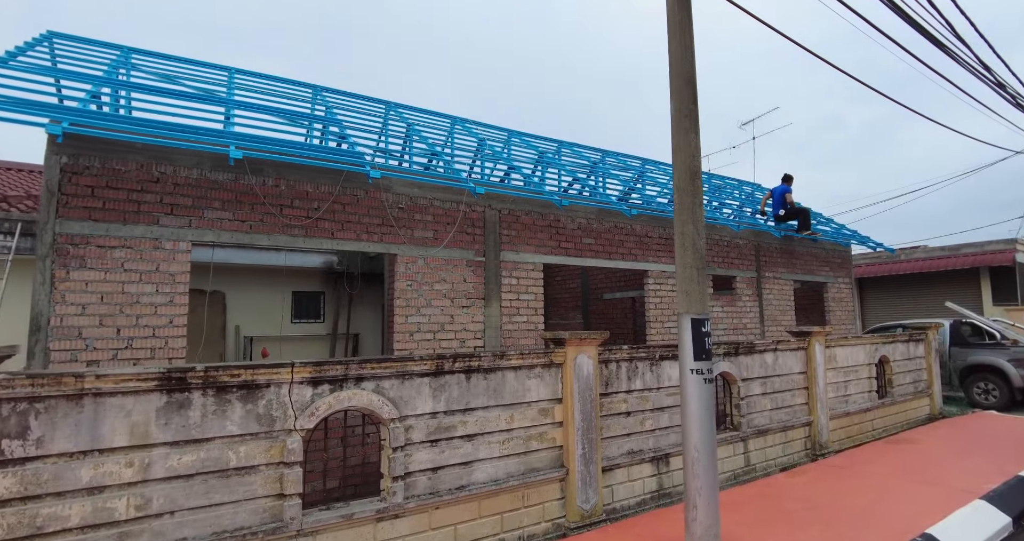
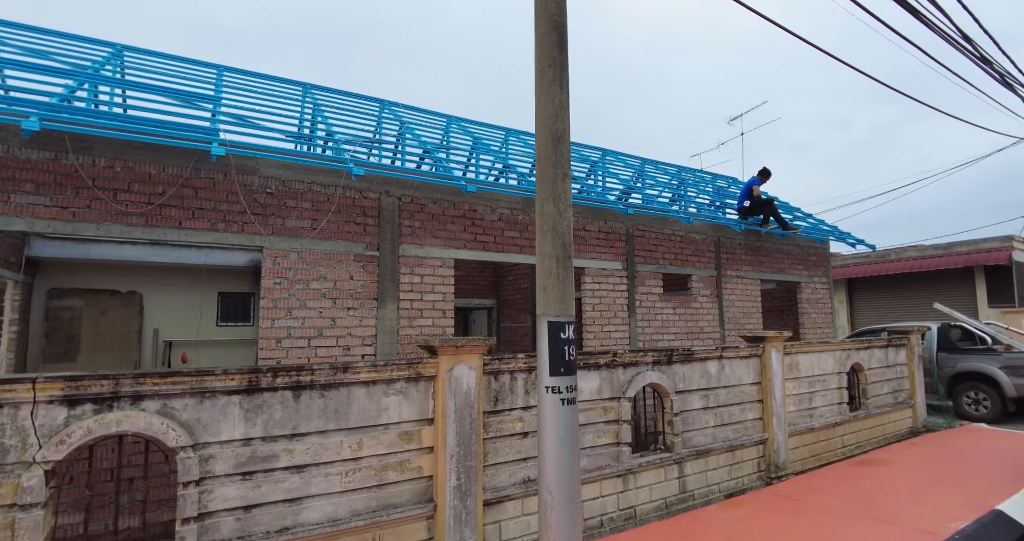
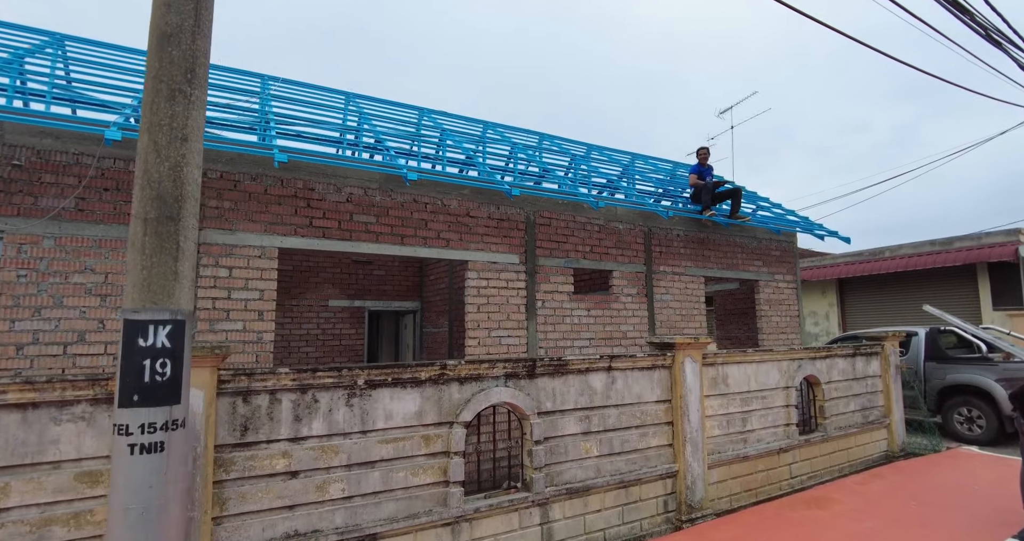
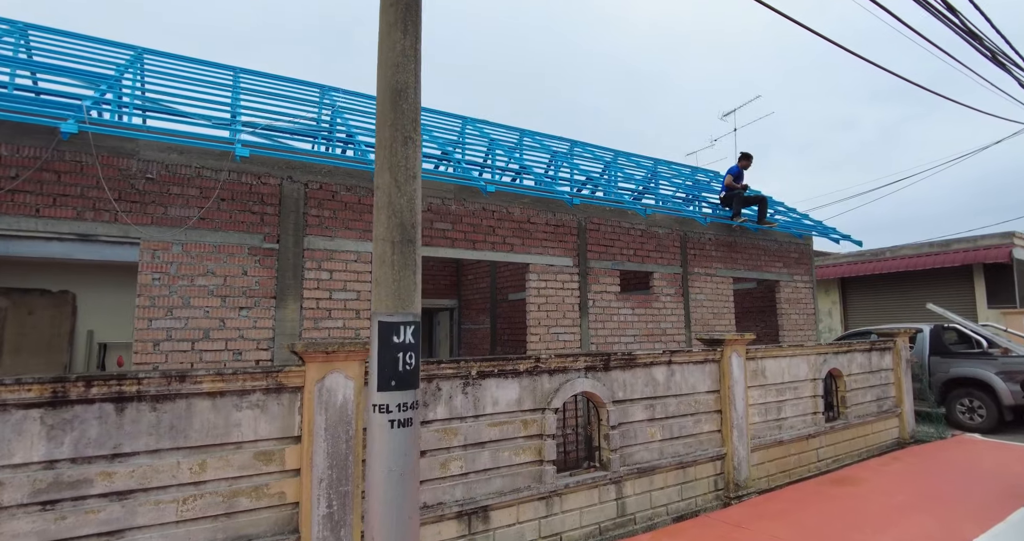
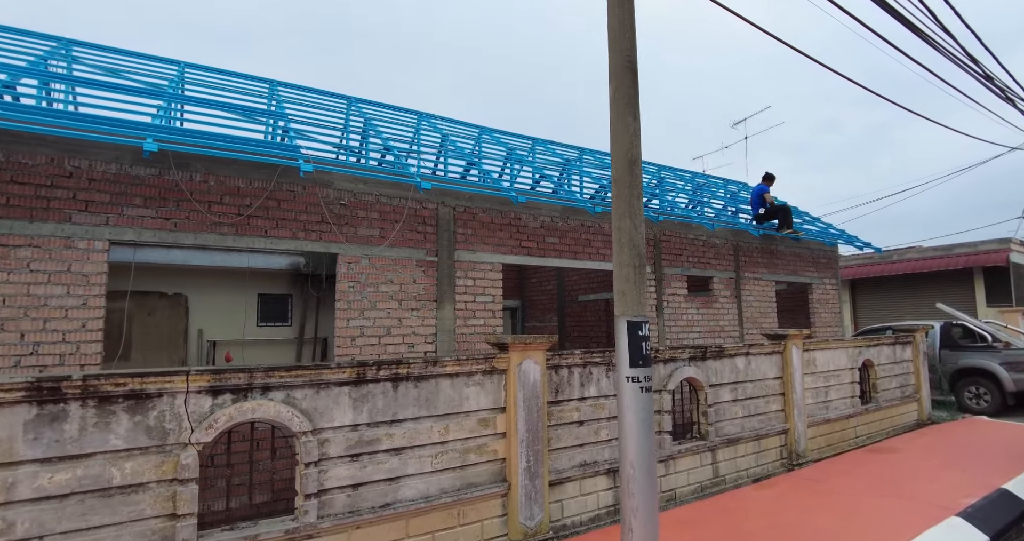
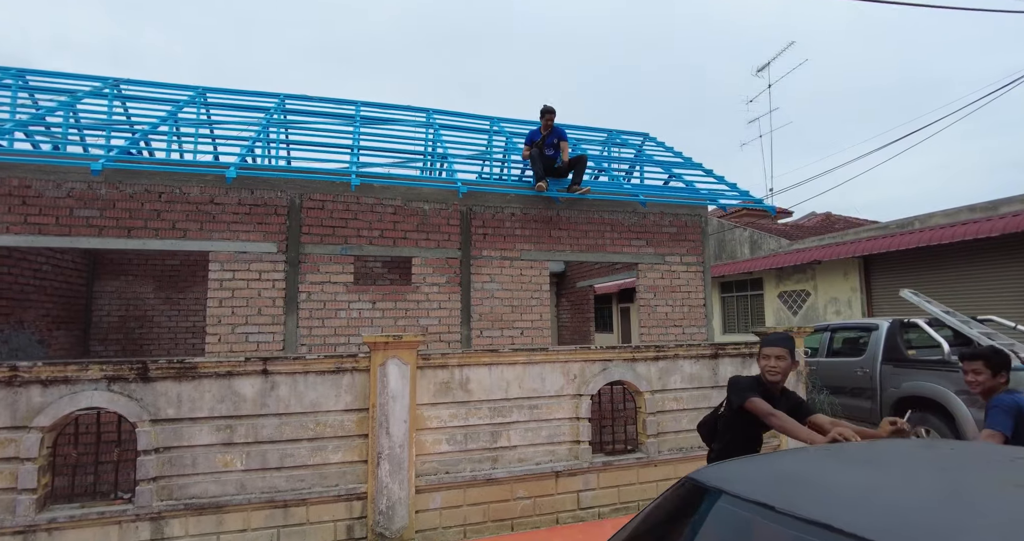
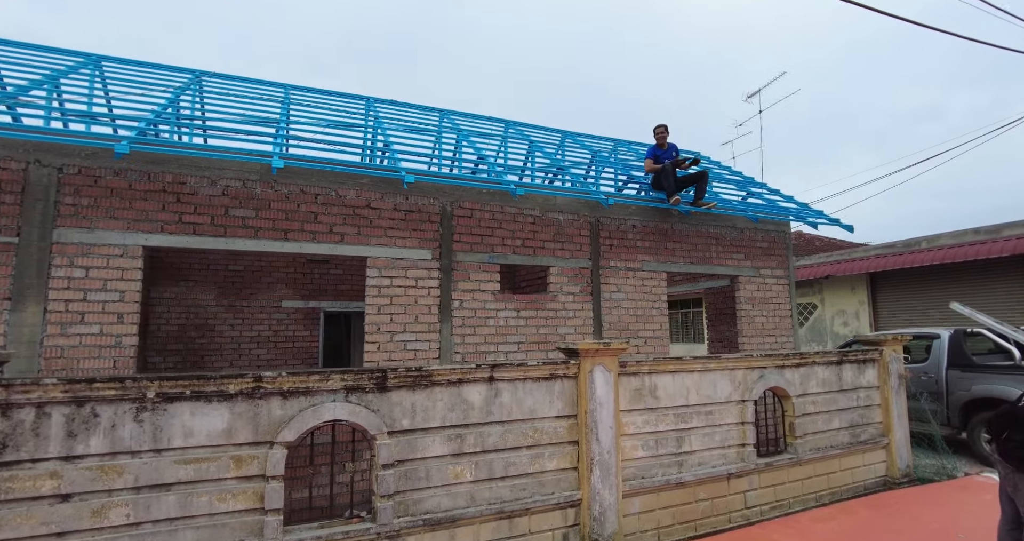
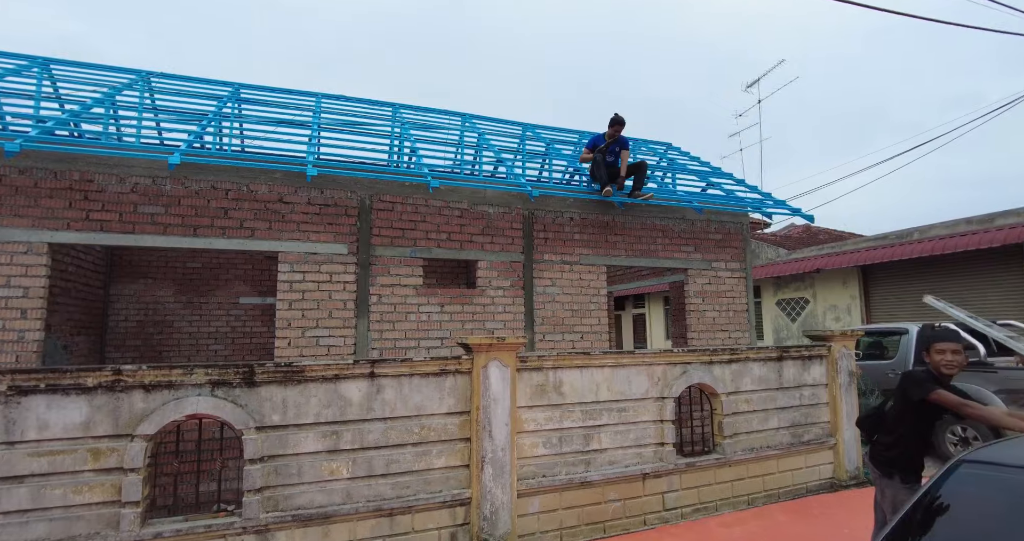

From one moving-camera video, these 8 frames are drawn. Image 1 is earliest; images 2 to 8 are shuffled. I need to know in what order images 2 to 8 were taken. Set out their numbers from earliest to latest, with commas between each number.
5, 2, 4, 3, 7, 8, 6
